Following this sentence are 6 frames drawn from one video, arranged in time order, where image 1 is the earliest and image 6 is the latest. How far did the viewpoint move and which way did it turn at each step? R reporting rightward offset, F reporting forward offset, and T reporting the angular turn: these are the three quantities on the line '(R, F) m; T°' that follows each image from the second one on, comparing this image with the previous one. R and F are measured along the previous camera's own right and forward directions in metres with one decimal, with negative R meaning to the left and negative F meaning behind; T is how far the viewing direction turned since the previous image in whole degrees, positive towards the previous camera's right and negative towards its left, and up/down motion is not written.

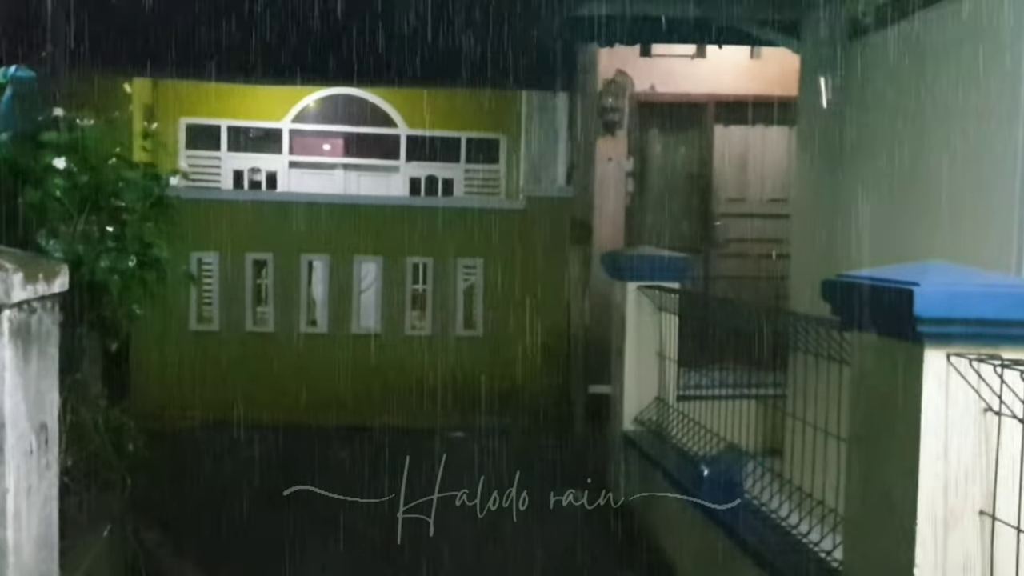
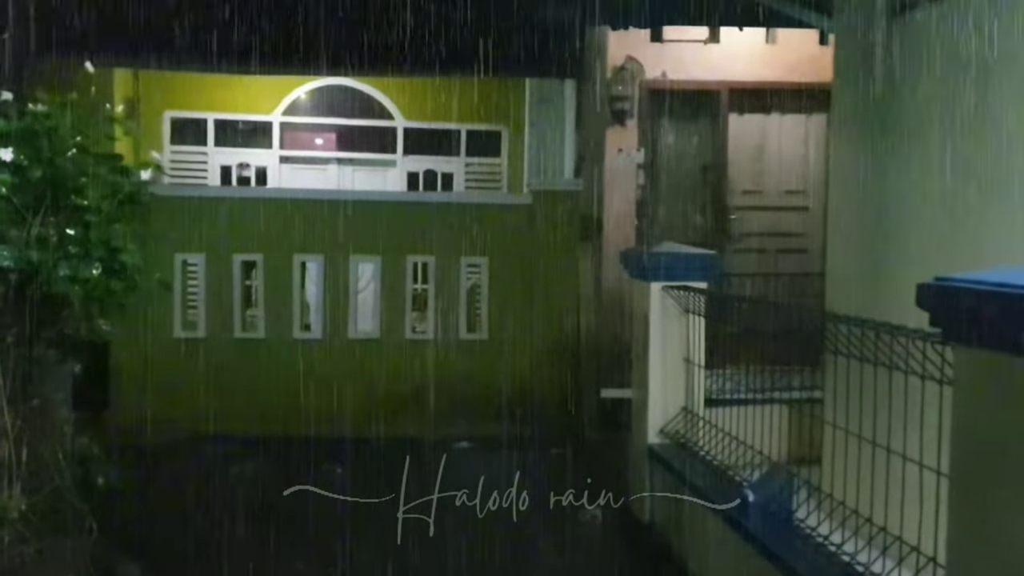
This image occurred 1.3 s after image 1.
(-0.1, +0.6) m; 0°
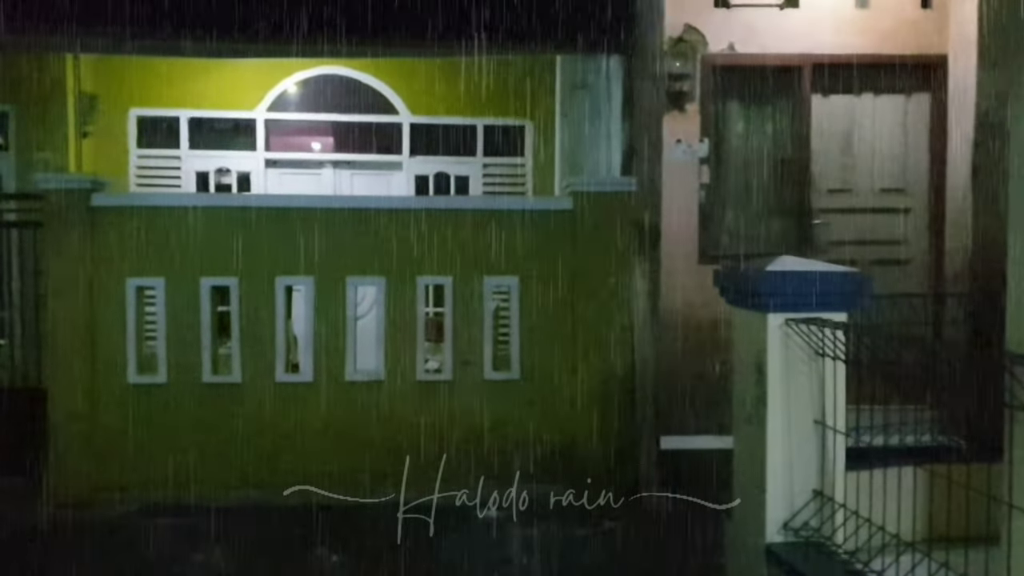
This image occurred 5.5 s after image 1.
(-0.3, +1.9) m; 0°
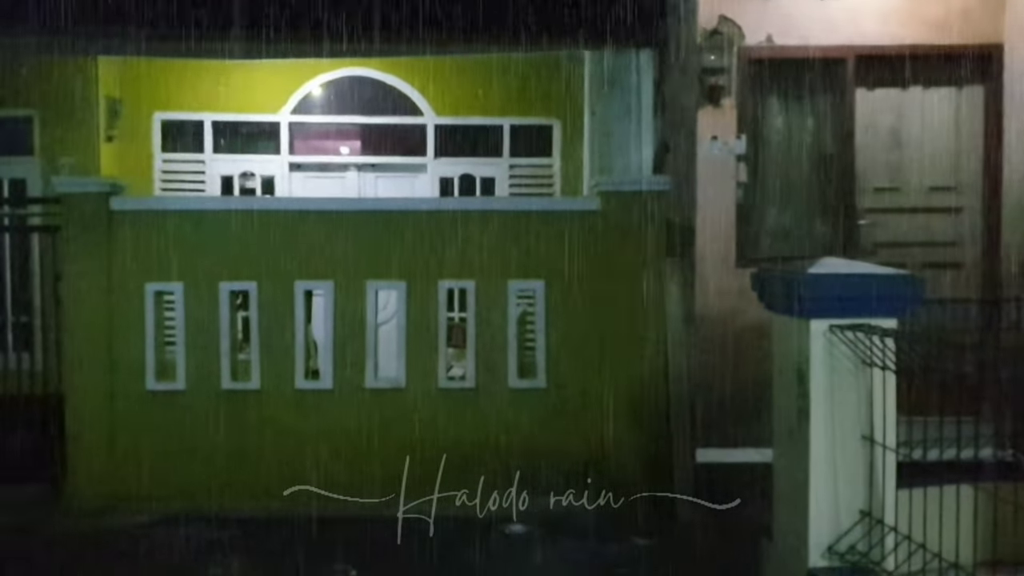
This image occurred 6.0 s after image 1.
(+0.1, +0.3) m; -3°
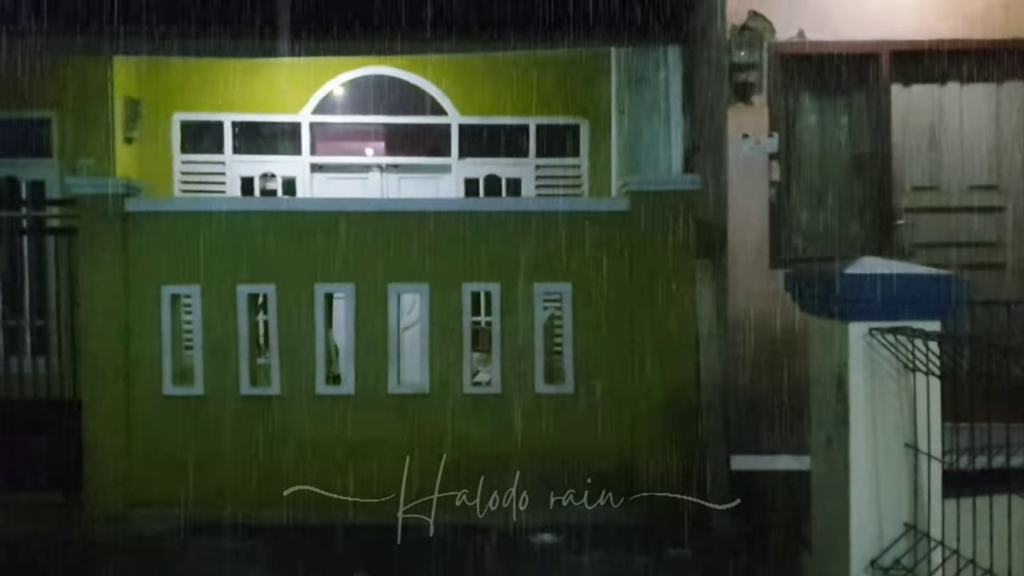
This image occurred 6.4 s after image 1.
(0.0, +0.2) m; -1°
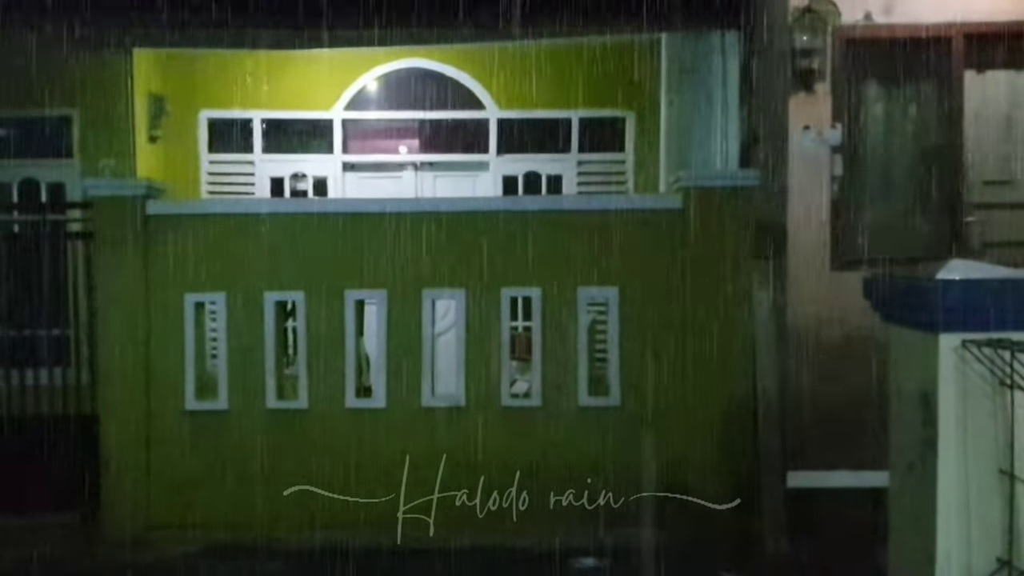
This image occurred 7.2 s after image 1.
(0.0, +0.5) m; -2°
